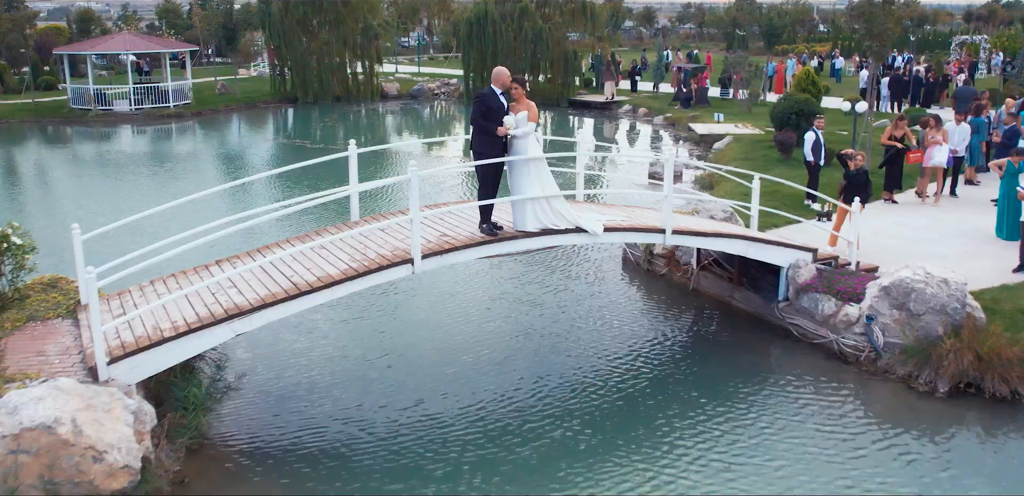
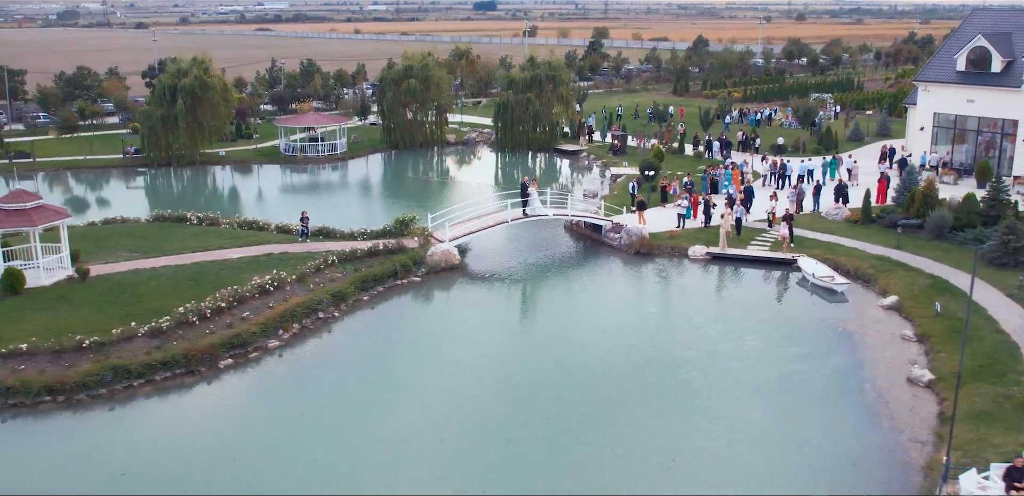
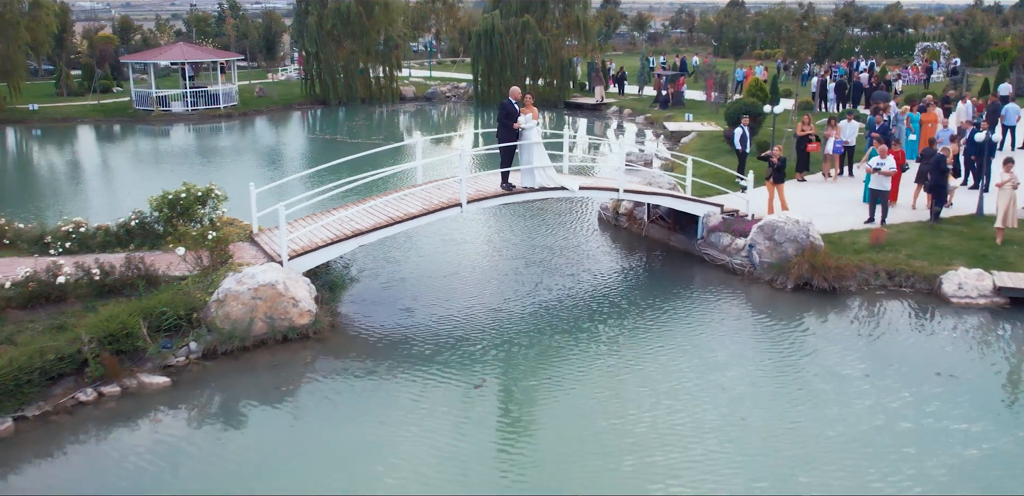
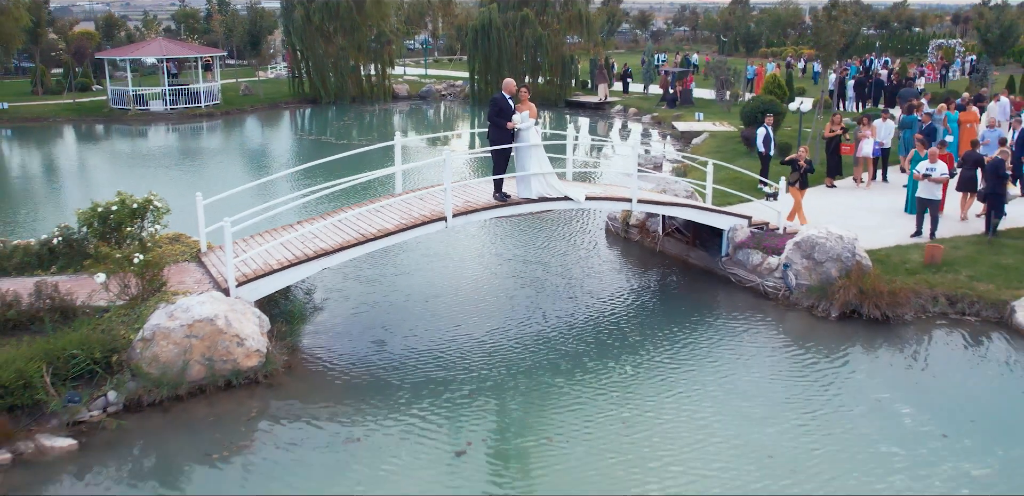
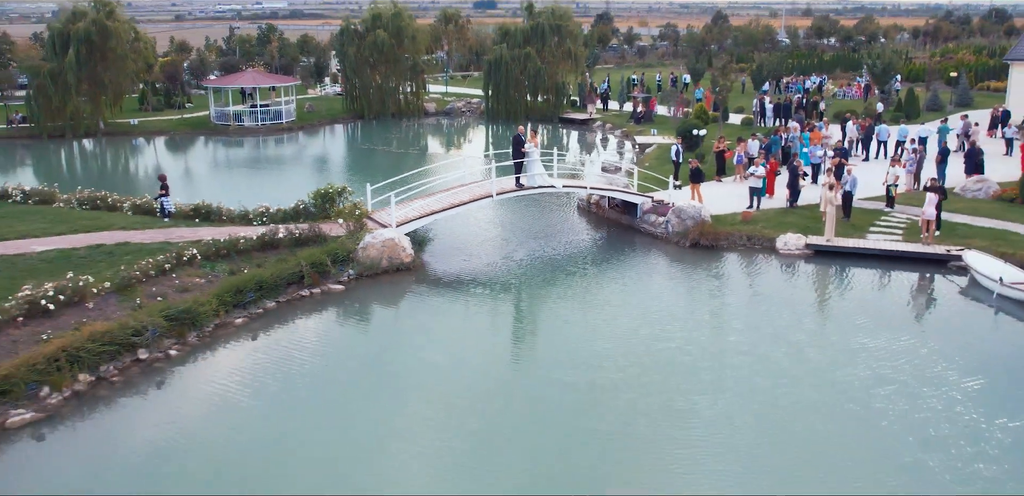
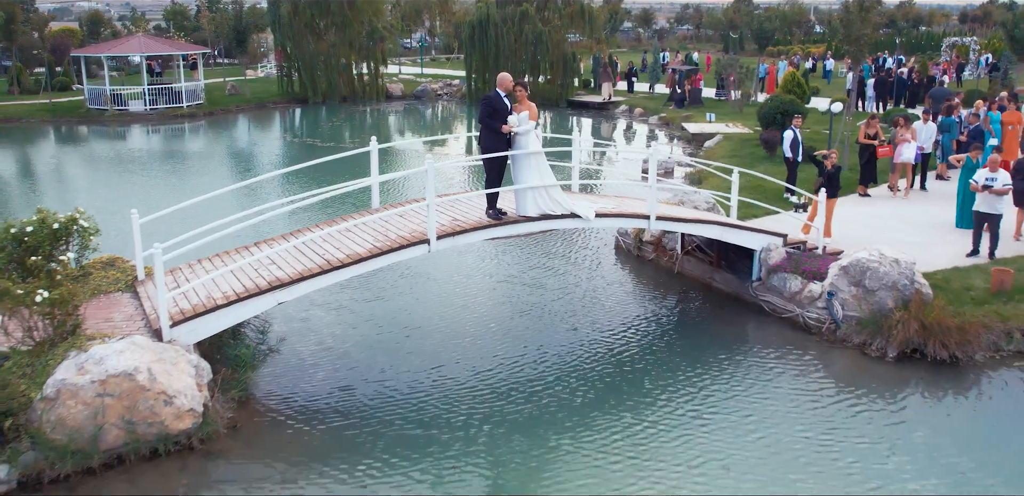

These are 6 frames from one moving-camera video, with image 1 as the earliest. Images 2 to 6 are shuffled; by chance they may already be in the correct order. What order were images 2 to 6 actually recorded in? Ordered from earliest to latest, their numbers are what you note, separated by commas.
6, 4, 3, 5, 2
